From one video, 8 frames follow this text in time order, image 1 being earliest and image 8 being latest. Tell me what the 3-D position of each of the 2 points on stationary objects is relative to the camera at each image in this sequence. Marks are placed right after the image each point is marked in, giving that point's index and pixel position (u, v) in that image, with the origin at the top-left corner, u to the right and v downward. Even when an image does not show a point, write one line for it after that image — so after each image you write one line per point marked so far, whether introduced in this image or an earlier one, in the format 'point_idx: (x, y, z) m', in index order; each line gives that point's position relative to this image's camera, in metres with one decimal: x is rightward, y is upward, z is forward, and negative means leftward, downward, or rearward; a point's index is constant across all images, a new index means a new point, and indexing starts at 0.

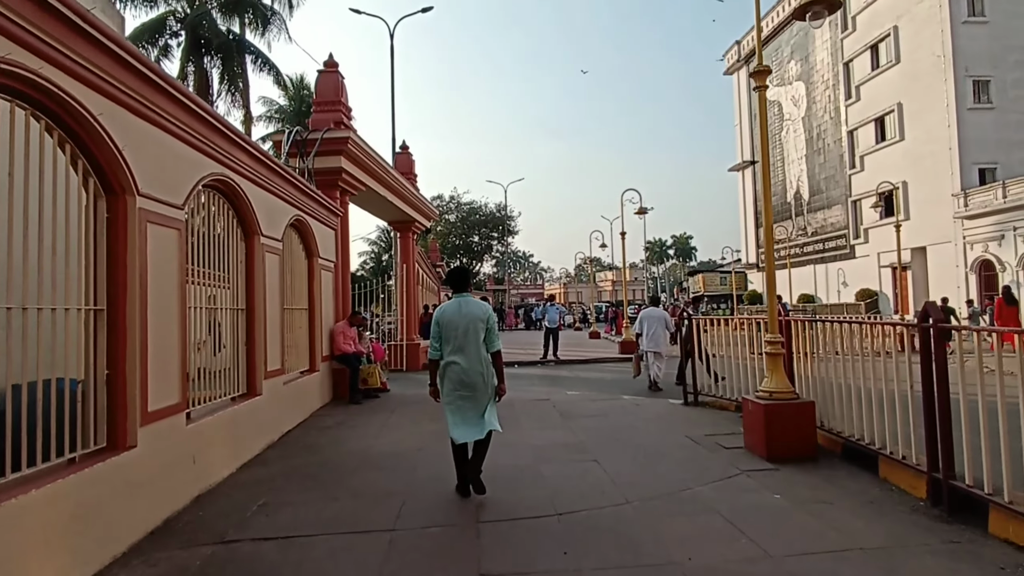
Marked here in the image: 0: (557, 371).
0: (+1.2, -2.1, +14.6) m
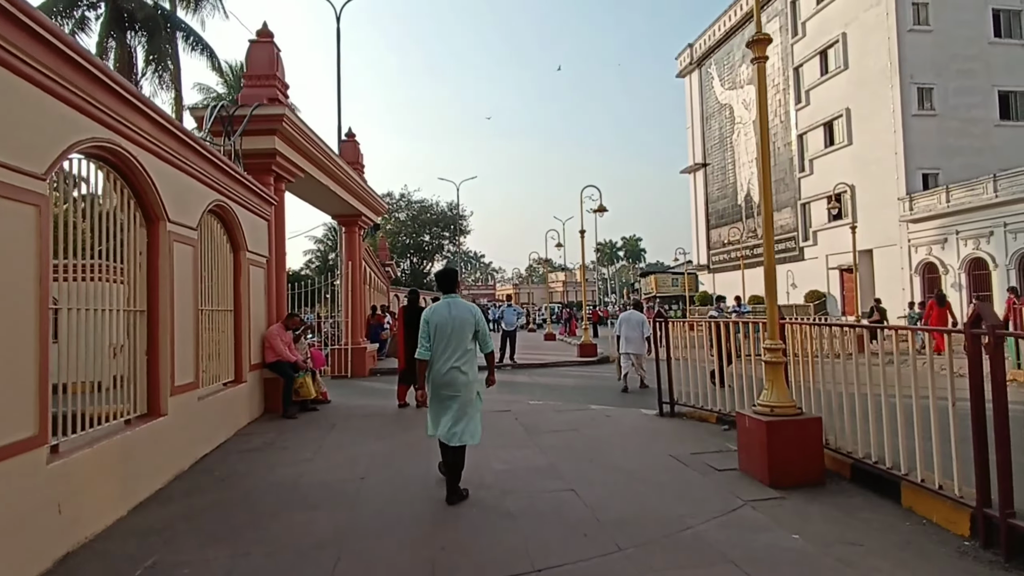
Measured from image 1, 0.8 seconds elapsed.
0: (+0.1, -2.1, +13.7) m
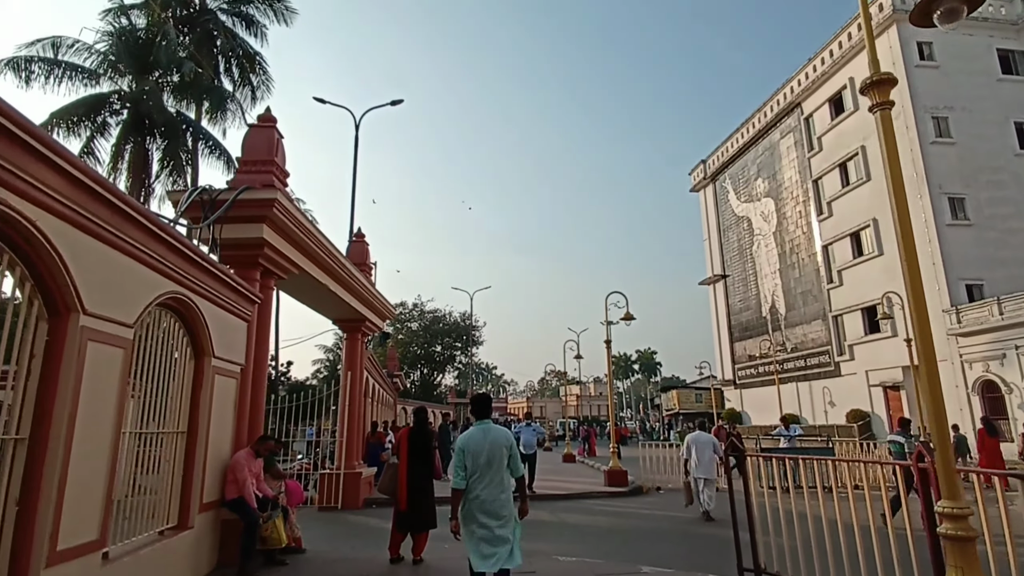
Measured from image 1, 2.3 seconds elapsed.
0: (+0.5, -4.4, +11.5) m
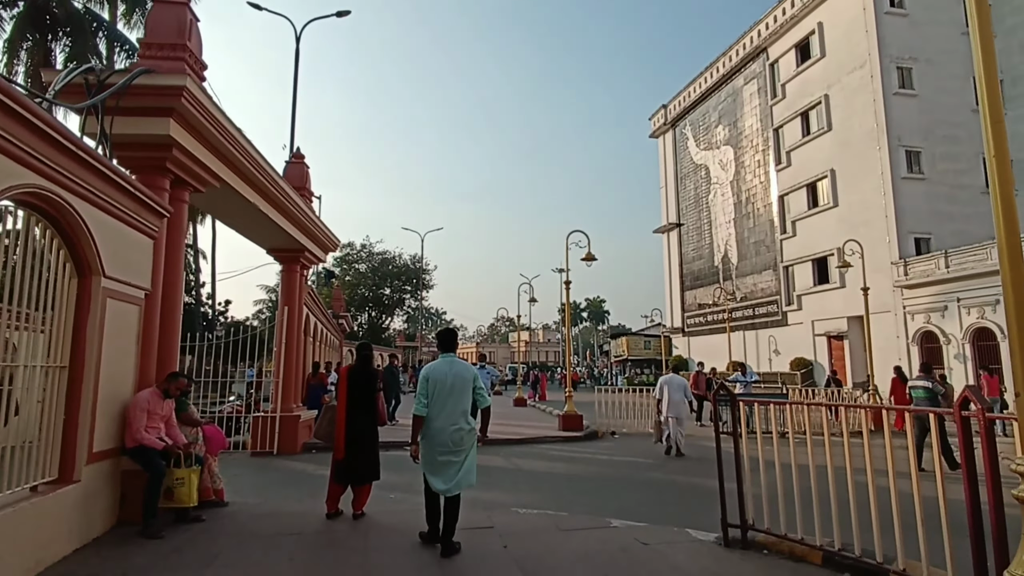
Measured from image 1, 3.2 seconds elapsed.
0: (-0.4, -3.2, +10.9) m
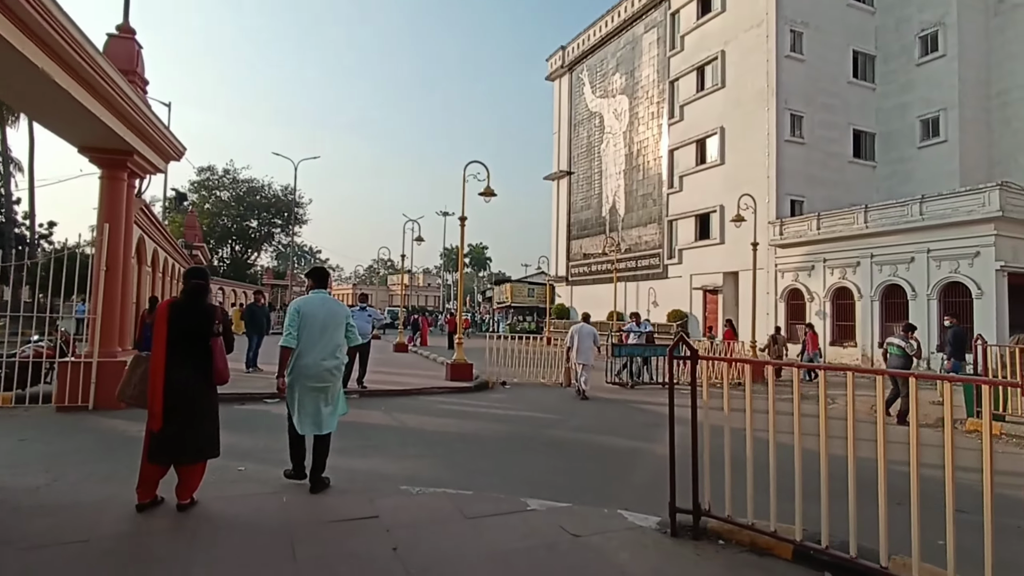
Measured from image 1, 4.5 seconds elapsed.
0: (-2.3, -2.0, +9.4) m
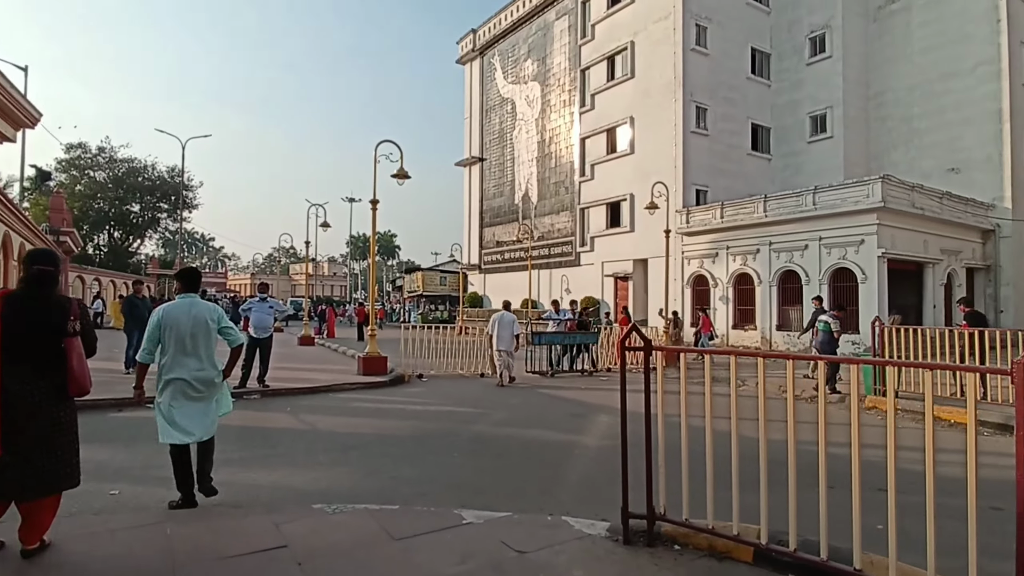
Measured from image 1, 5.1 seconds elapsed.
0: (-3.5, -1.8, +8.5) m
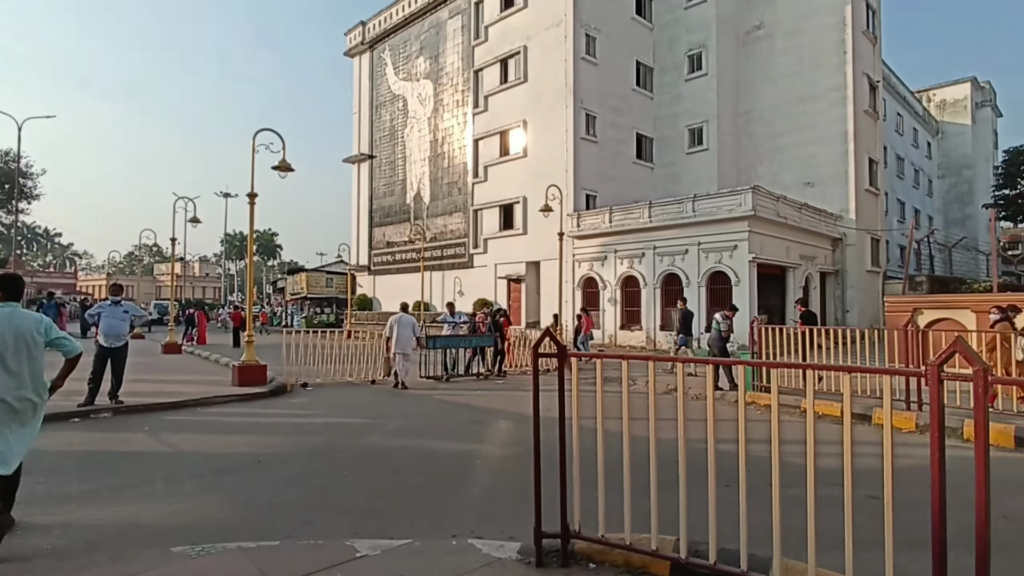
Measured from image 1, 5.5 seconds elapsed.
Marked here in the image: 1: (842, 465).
0: (-4.8, -1.9, +7.3) m
1: (+3.7, -2.0, +6.5) m
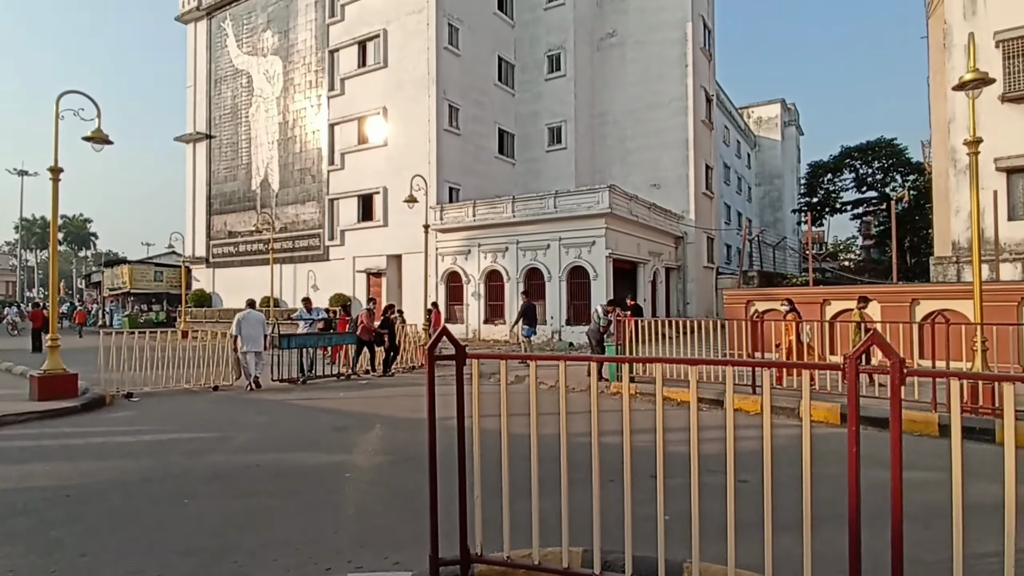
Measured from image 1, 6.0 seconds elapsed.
0: (-6.1, -1.8, +5.6) m
1: (+2.3, -1.9, +6.8) m
